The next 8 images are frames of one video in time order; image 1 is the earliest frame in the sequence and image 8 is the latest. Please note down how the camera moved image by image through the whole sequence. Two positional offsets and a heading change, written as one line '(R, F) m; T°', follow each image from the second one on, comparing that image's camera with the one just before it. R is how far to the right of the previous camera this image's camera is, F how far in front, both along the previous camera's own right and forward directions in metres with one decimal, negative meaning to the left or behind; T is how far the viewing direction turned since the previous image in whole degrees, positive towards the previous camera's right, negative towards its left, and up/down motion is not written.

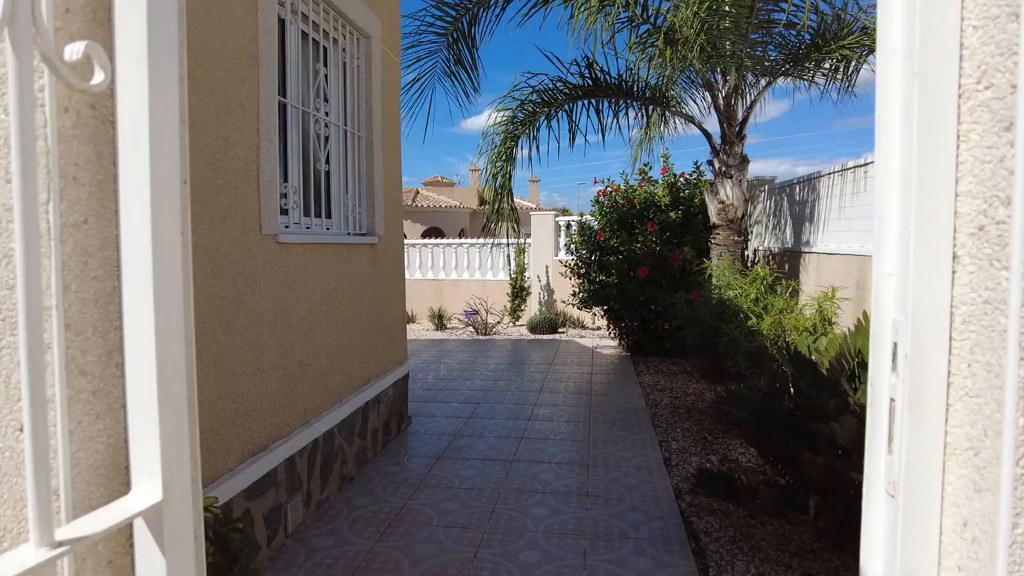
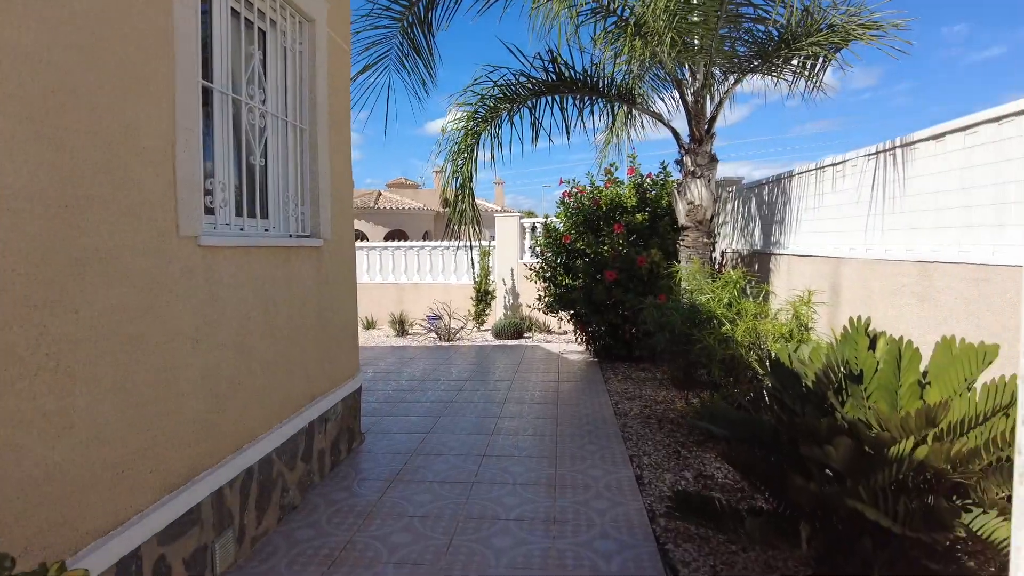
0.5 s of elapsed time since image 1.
(0.0, +0.3) m; +3°
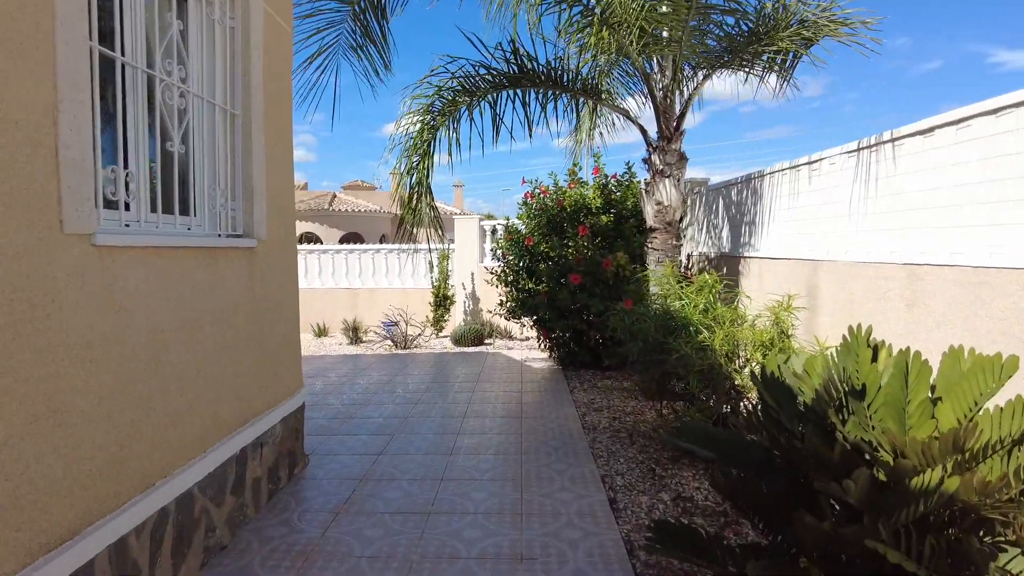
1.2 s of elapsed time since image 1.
(0.0, +0.4) m; +4°
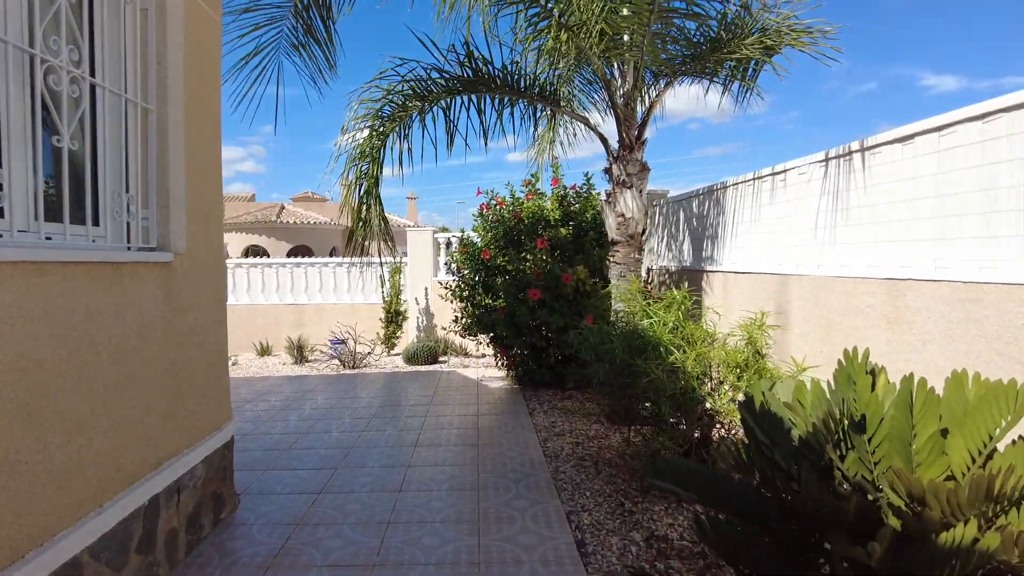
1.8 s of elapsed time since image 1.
(0.0, +0.3) m; +4°
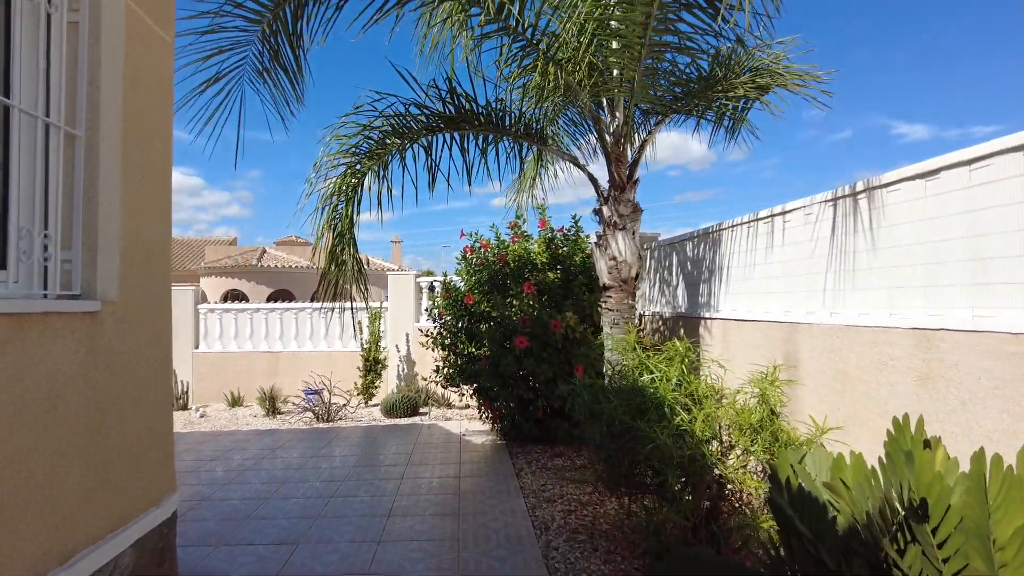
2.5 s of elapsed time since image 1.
(0.0, +0.4) m; +1°
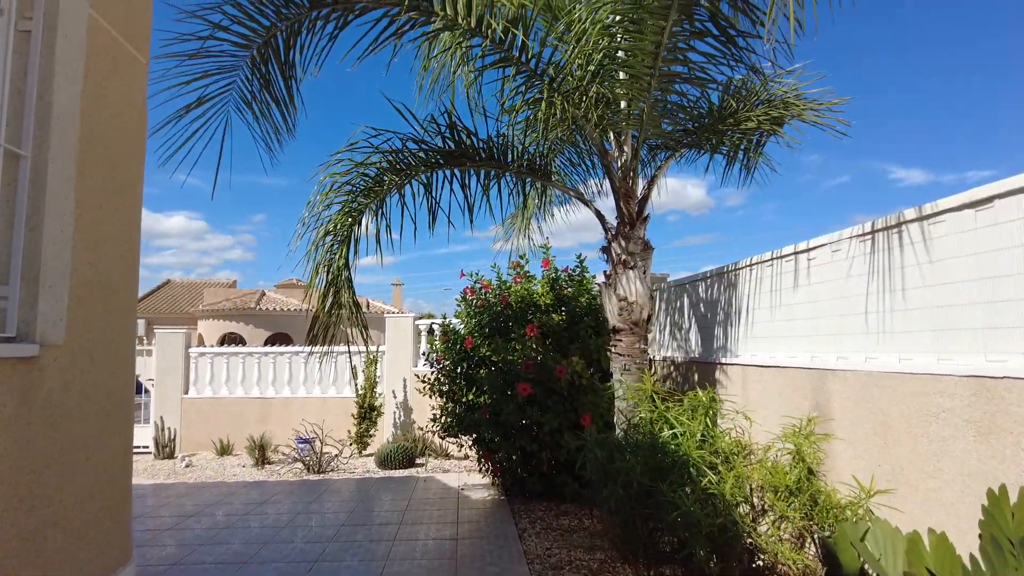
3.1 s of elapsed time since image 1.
(0.0, +0.3) m; 0°
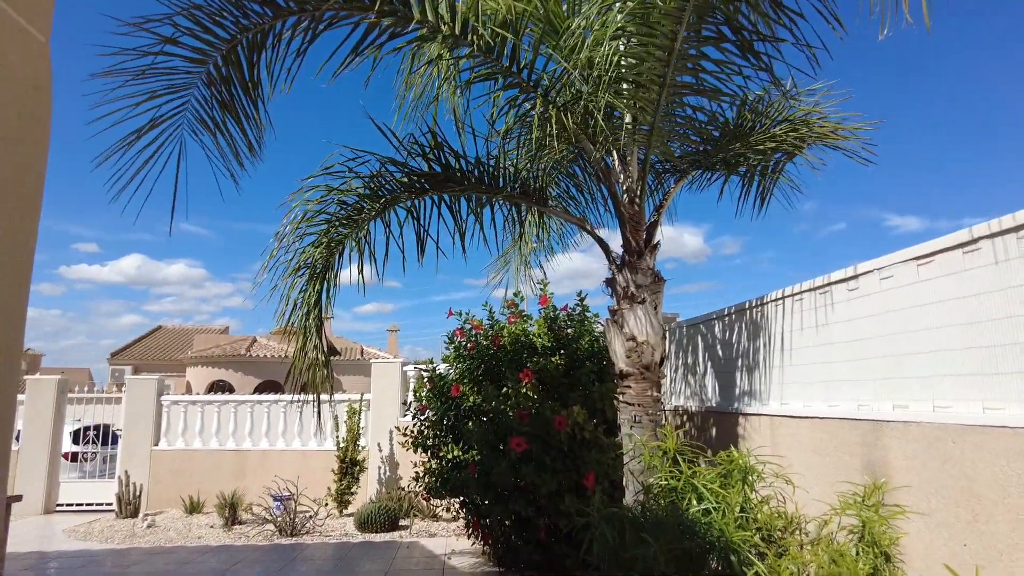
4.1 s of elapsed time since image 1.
(+0.1, +0.6) m; 0°
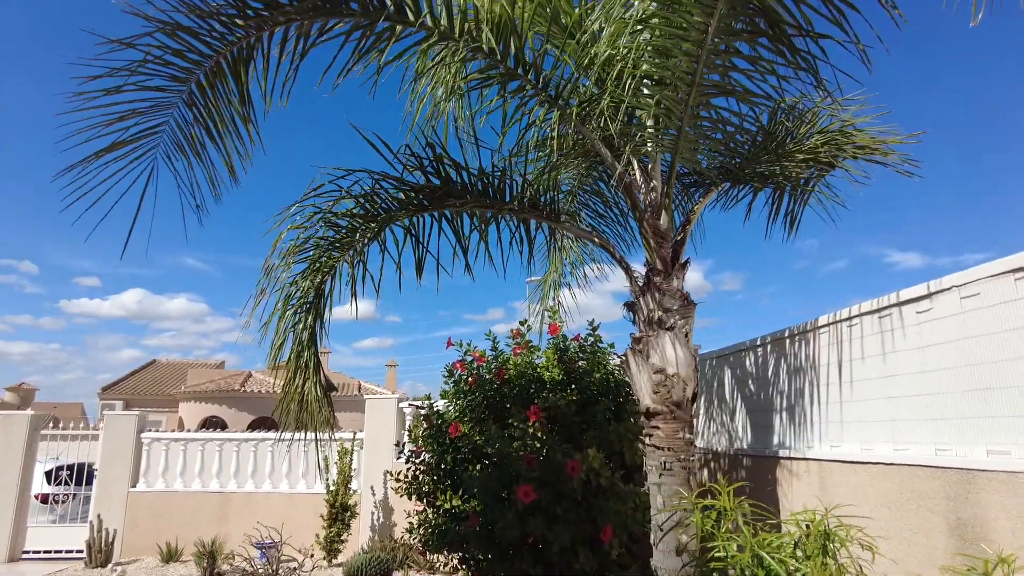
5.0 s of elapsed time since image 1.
(0.0, +0.5) m; 0°
